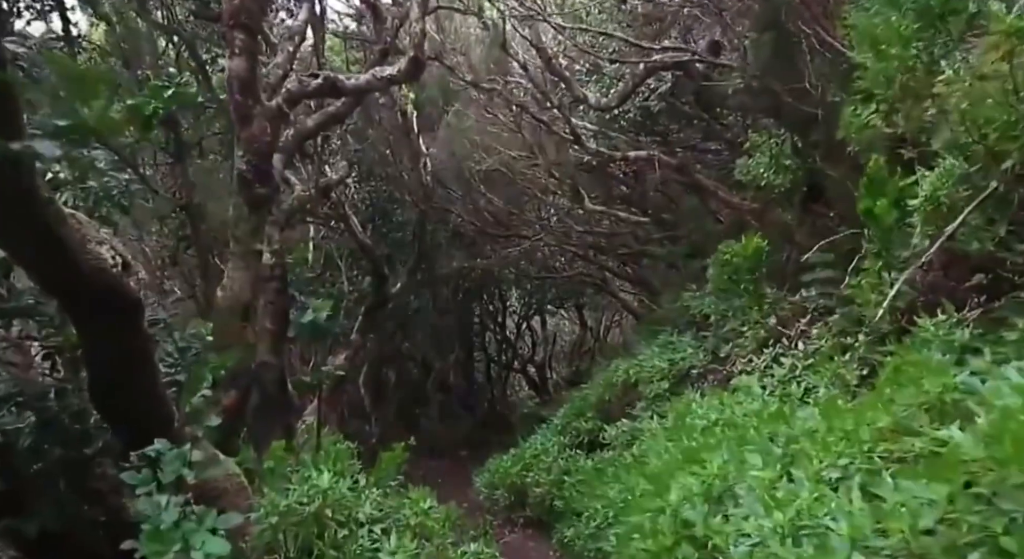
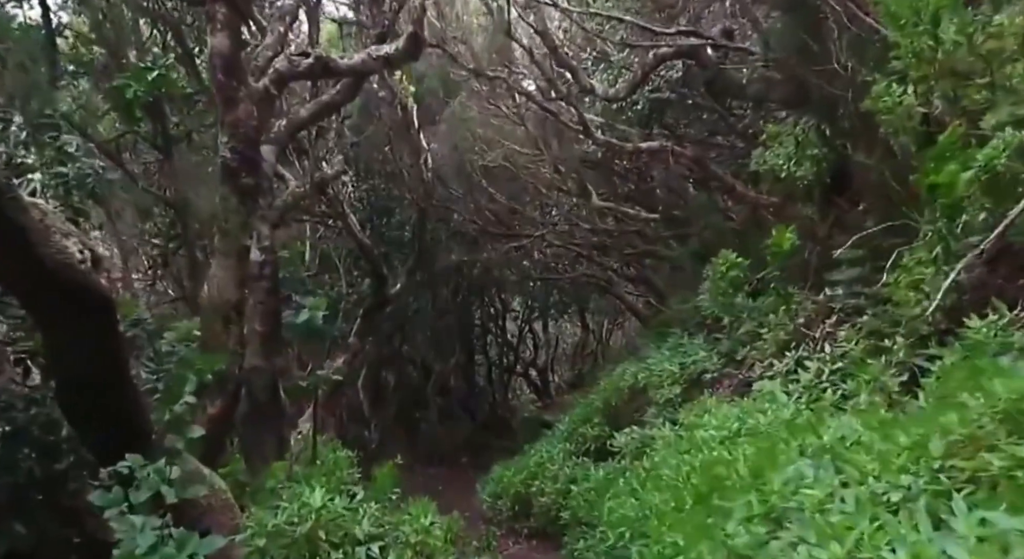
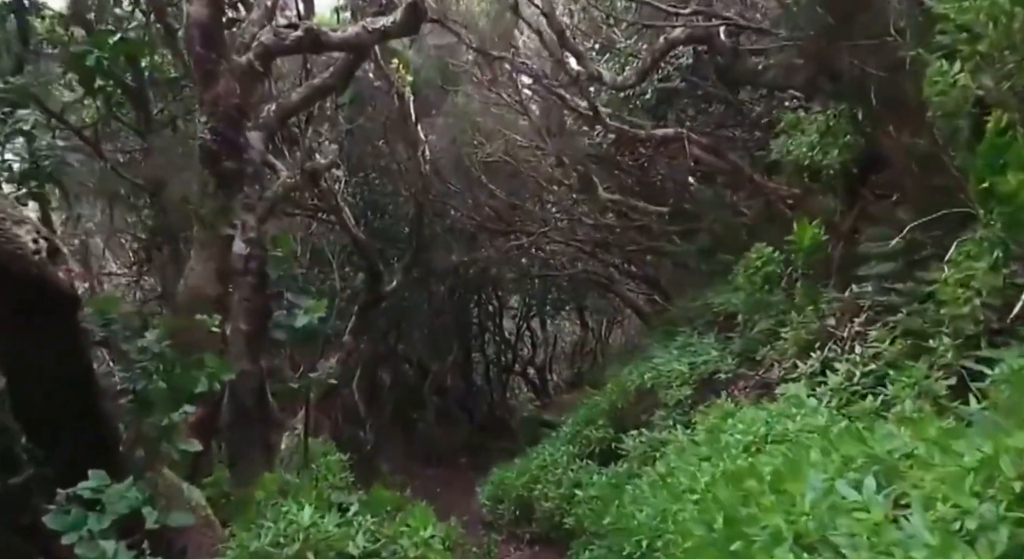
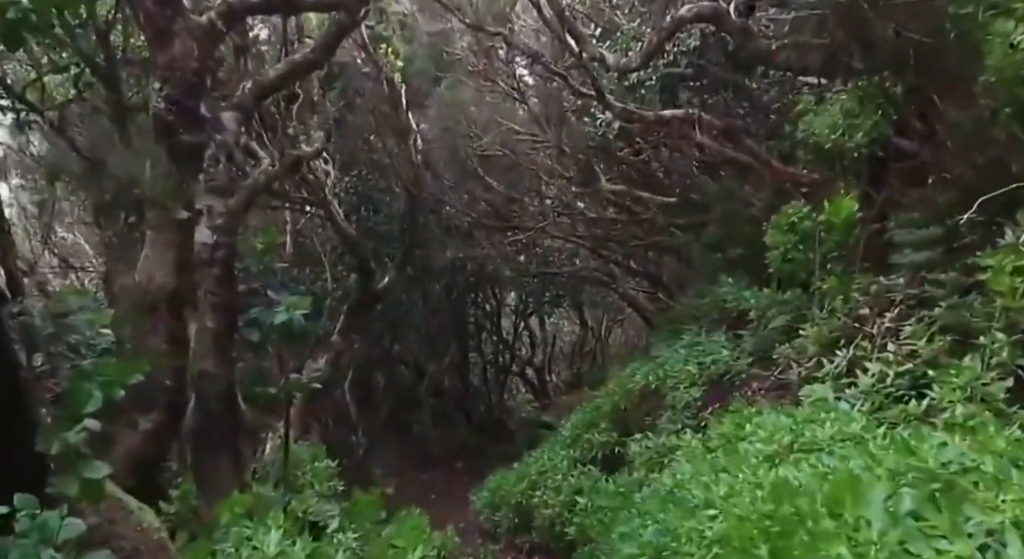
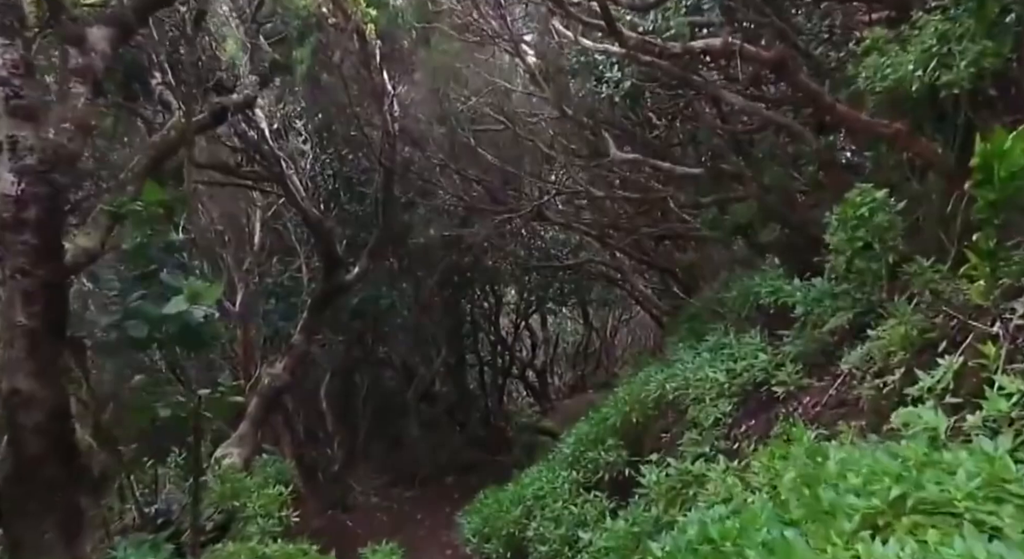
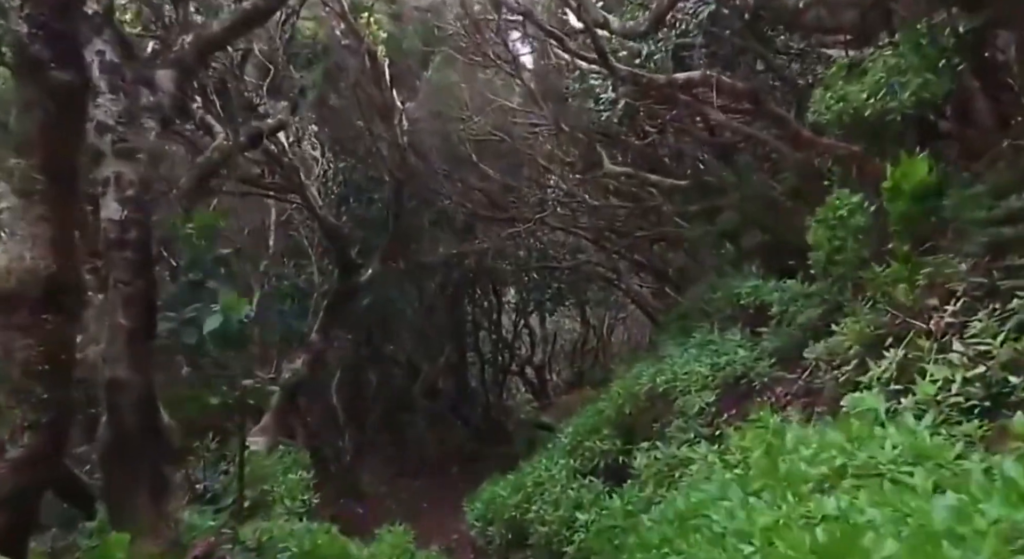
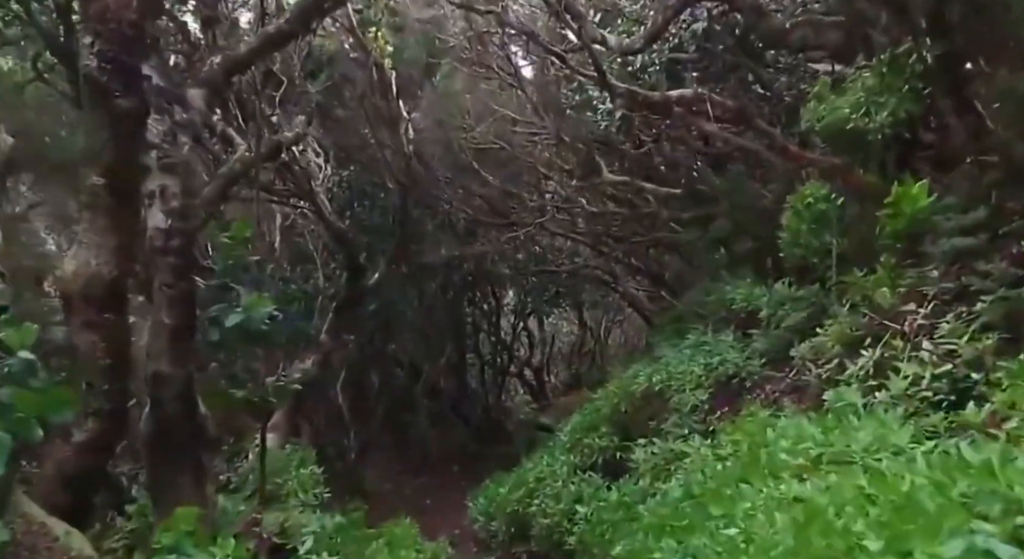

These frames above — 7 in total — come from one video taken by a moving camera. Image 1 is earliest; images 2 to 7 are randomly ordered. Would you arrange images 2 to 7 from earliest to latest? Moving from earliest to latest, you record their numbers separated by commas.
2, 3, 4, 7, 6, 5
